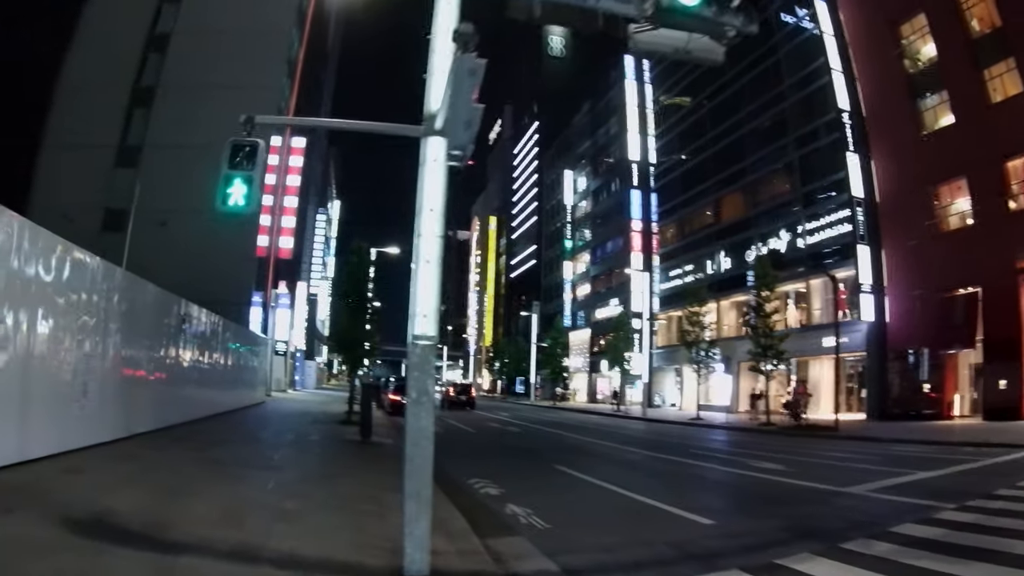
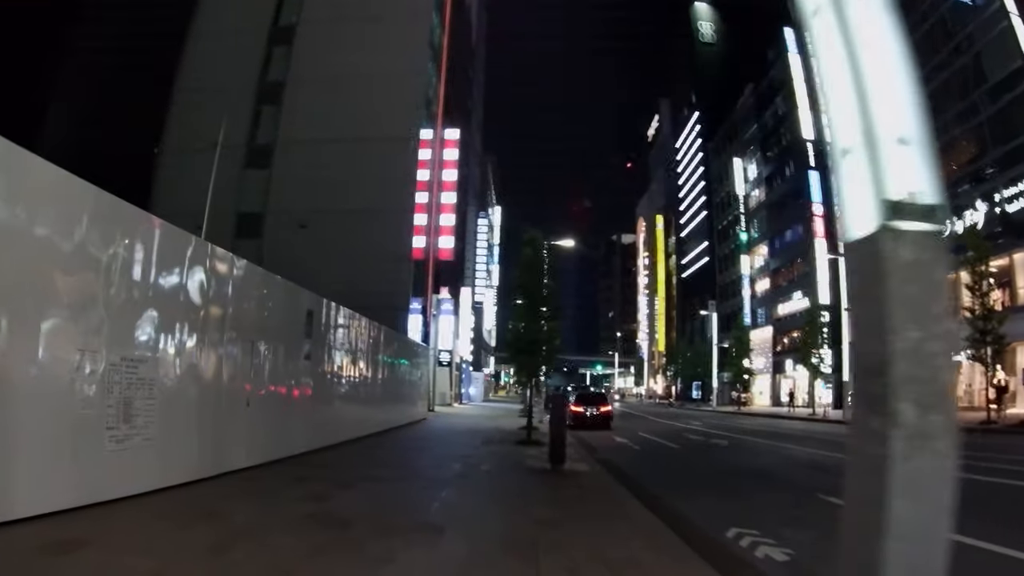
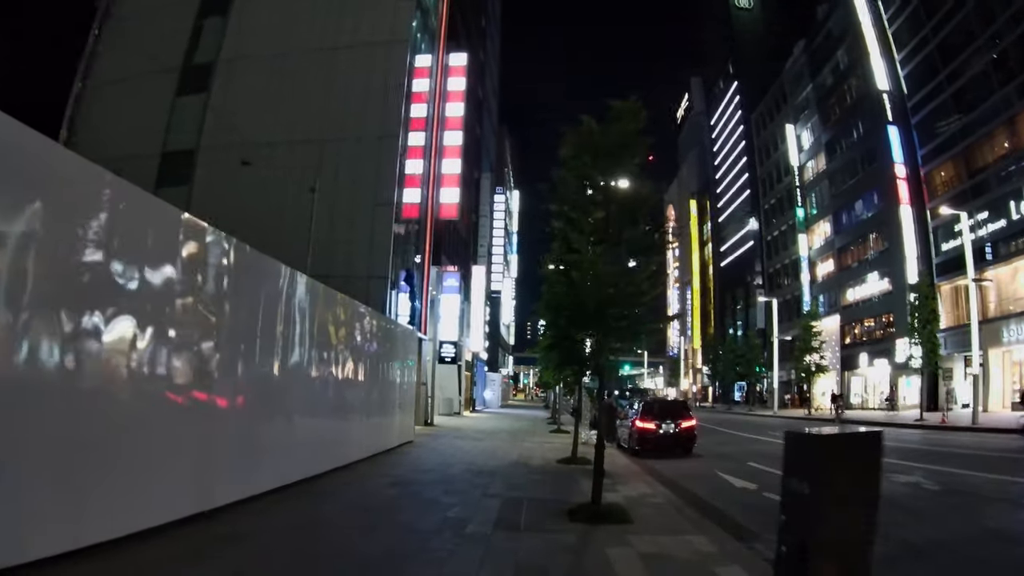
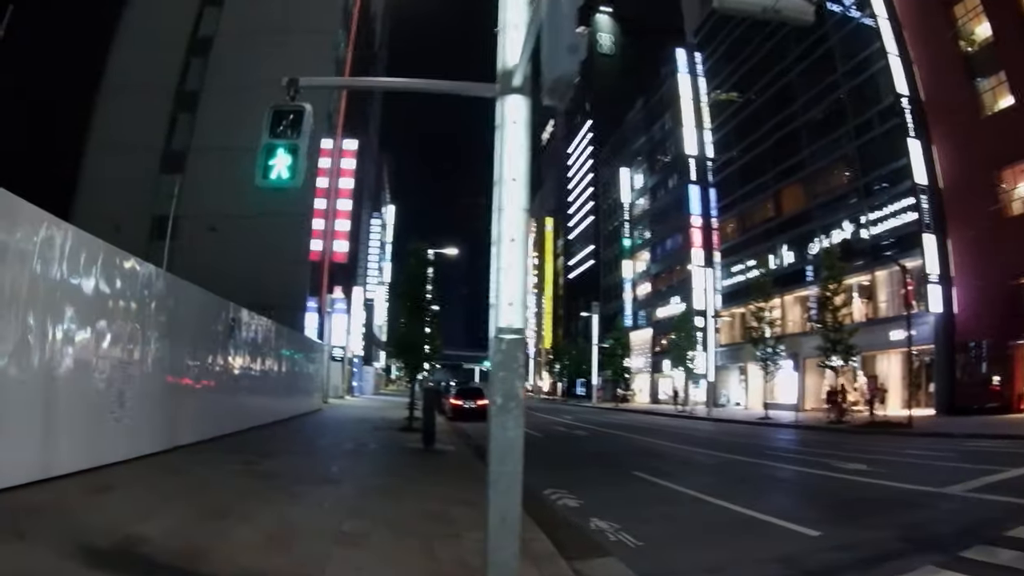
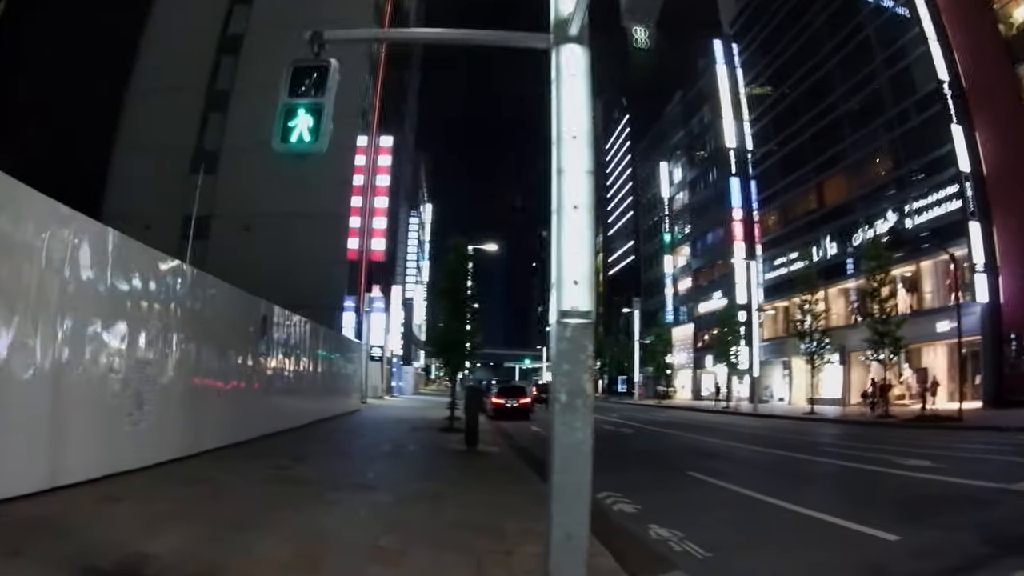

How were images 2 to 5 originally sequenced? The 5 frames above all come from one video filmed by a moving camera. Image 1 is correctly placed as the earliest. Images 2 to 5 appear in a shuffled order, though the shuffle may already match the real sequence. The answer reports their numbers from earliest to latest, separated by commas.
4, 5, 2, 3
